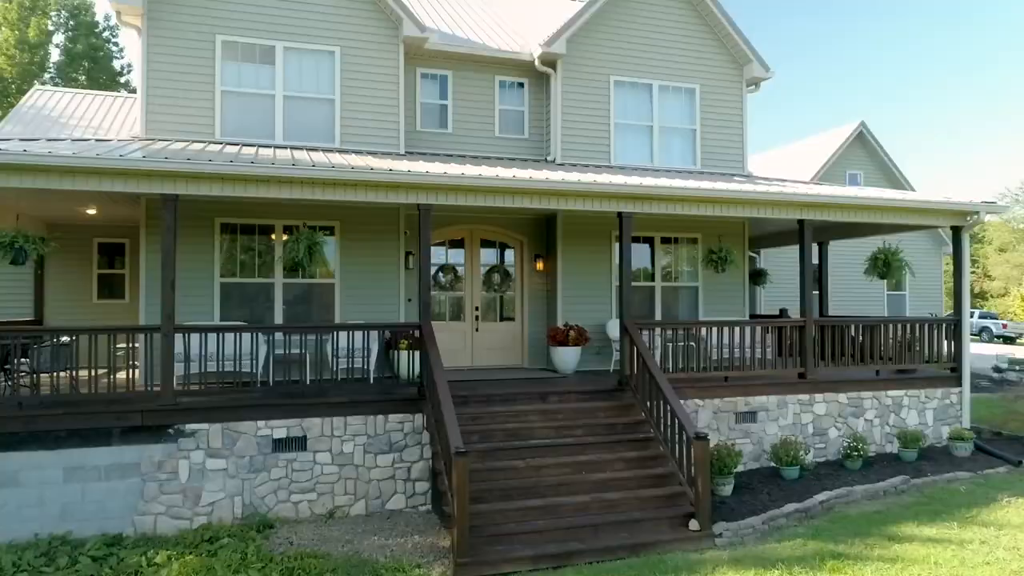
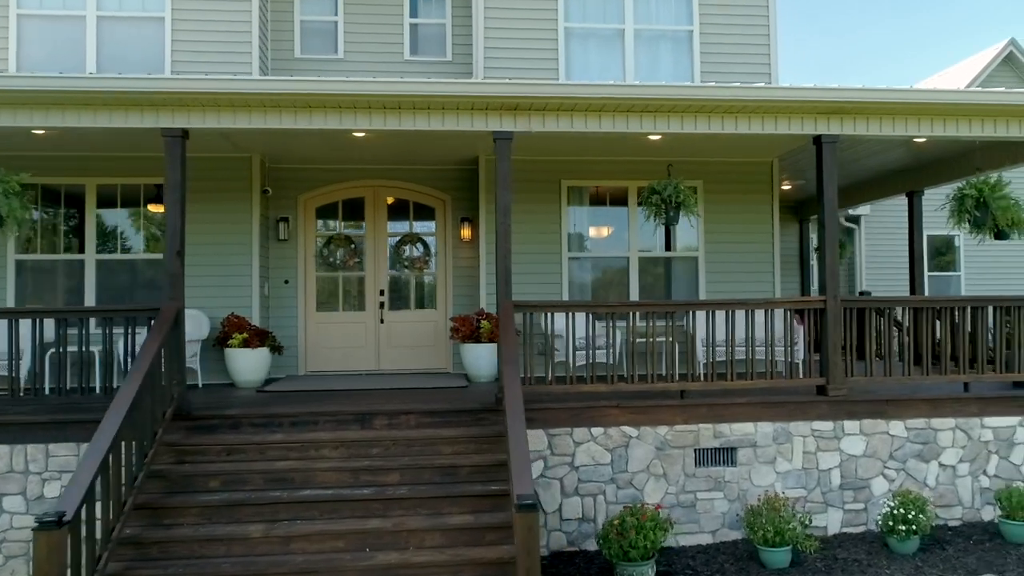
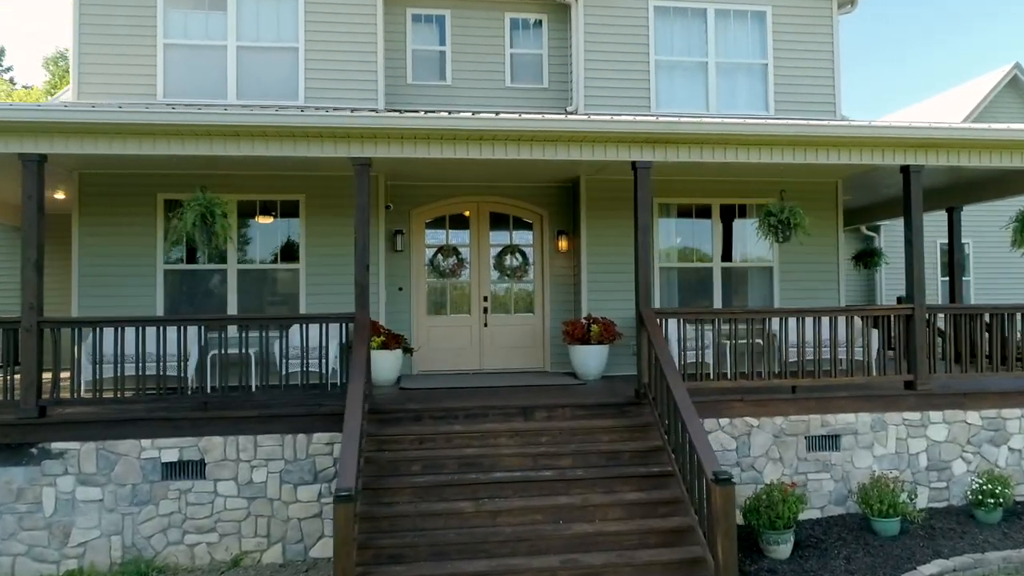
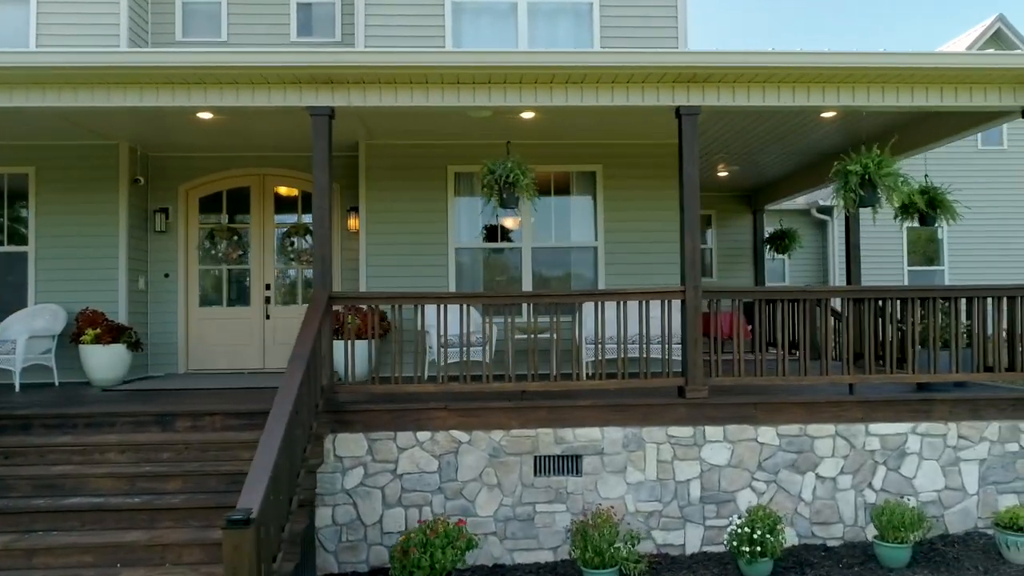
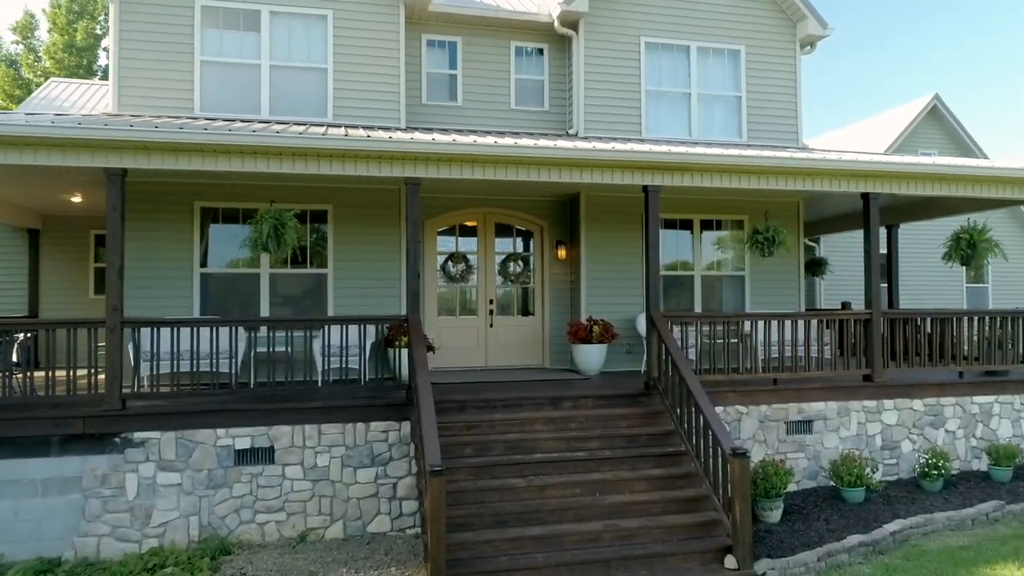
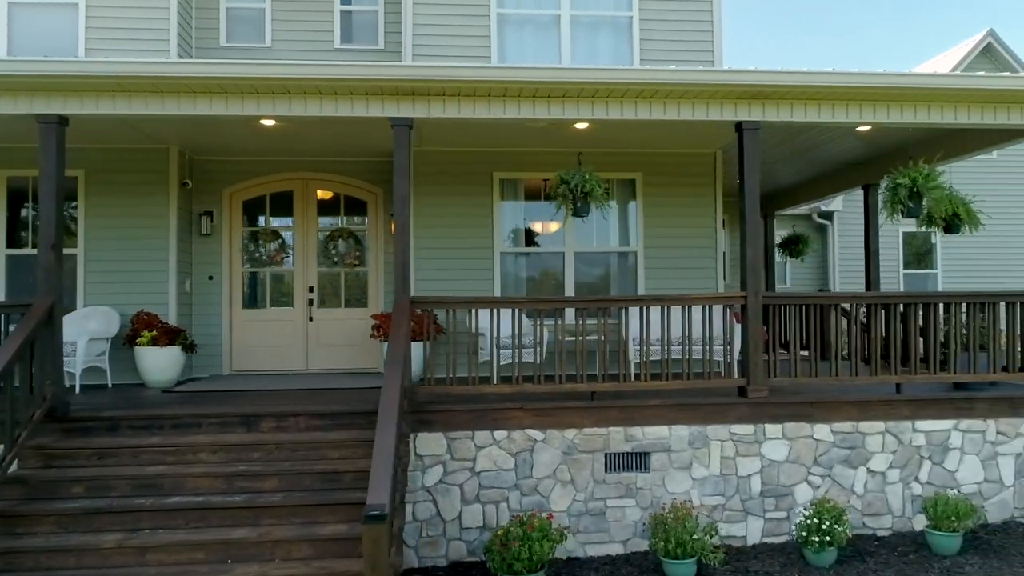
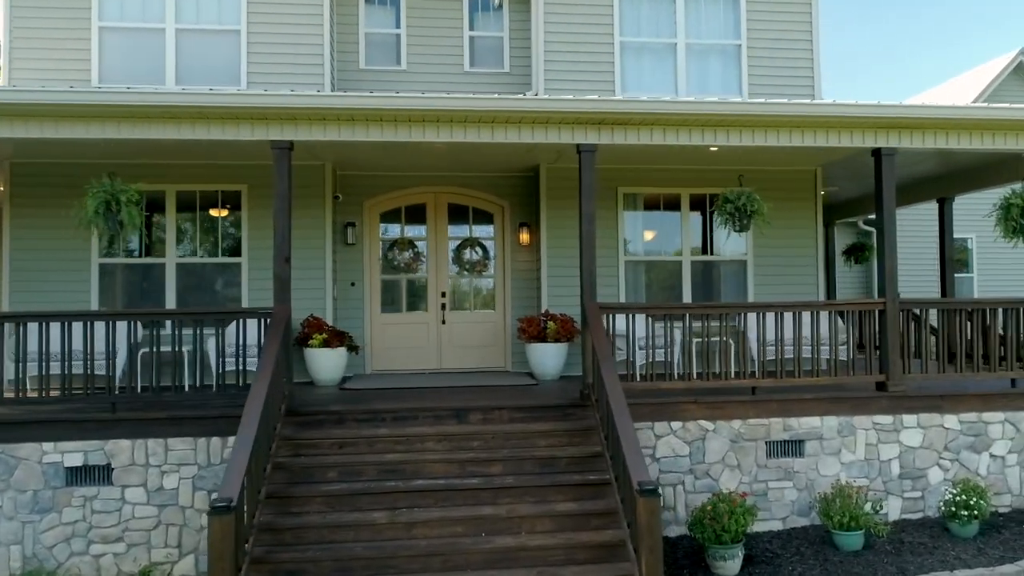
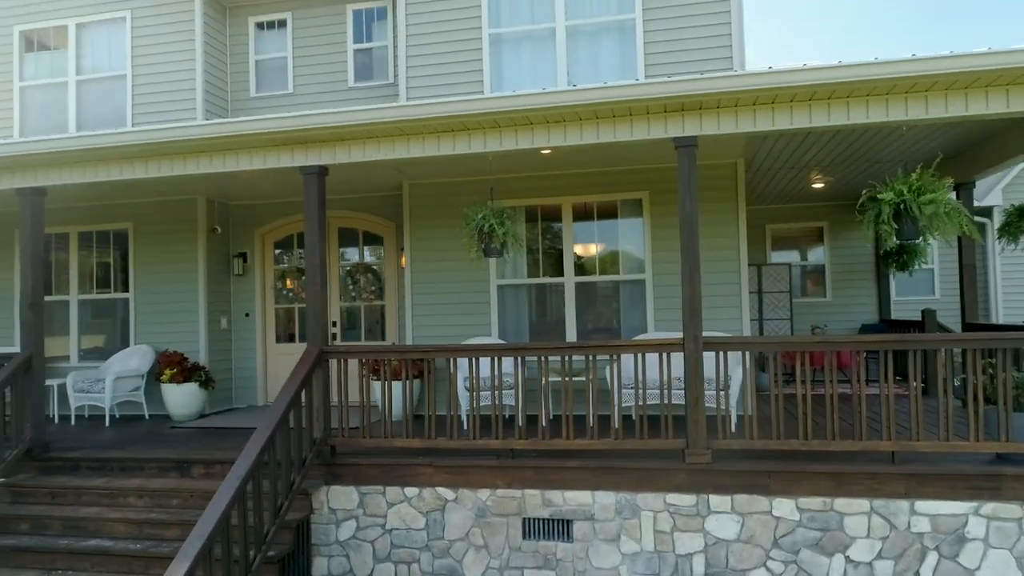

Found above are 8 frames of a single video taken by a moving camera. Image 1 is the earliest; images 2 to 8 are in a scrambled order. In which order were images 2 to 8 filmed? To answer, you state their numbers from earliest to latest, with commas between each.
5, 3, 7, 2, 6, 4, 8
